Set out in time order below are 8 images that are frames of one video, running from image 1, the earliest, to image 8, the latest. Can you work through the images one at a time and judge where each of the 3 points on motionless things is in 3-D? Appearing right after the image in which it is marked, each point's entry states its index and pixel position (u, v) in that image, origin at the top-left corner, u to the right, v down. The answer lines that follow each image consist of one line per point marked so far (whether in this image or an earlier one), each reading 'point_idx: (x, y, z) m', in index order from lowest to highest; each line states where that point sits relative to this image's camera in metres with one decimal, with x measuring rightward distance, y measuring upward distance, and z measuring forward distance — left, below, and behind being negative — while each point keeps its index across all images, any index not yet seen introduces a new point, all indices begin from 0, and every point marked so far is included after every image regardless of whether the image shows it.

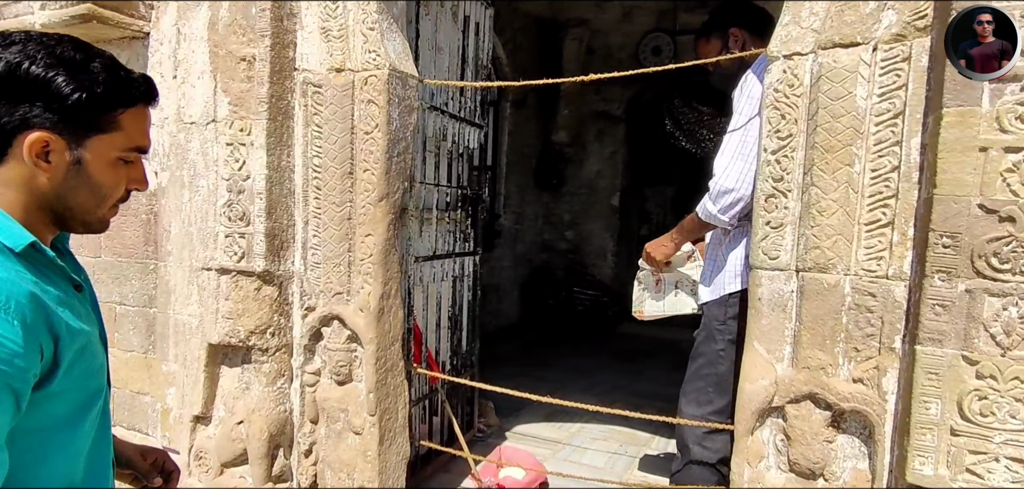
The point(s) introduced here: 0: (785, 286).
0: (+0.9, -0.1, +2.1) m
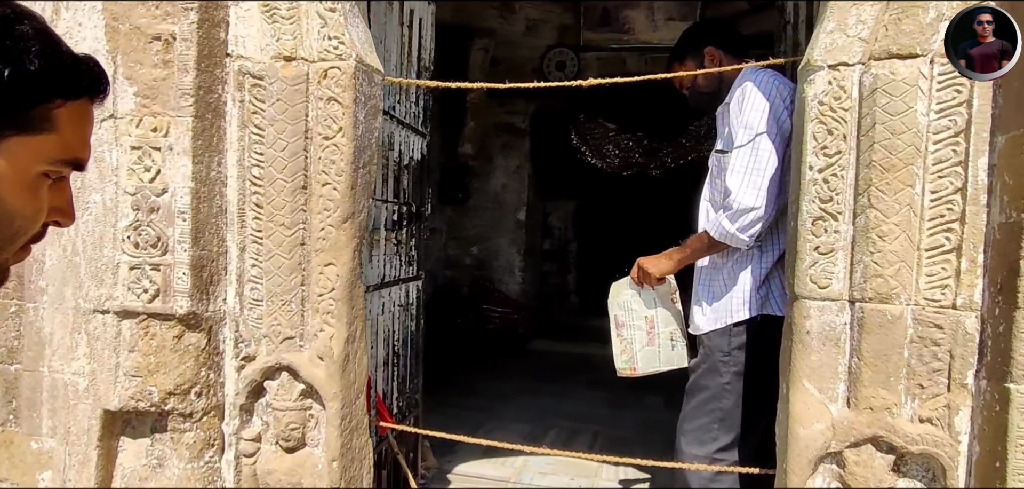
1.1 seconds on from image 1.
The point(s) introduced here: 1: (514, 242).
0: (+1.0, -0.2, +1.9) m
1: (0.0, +0.1, +6.4) m
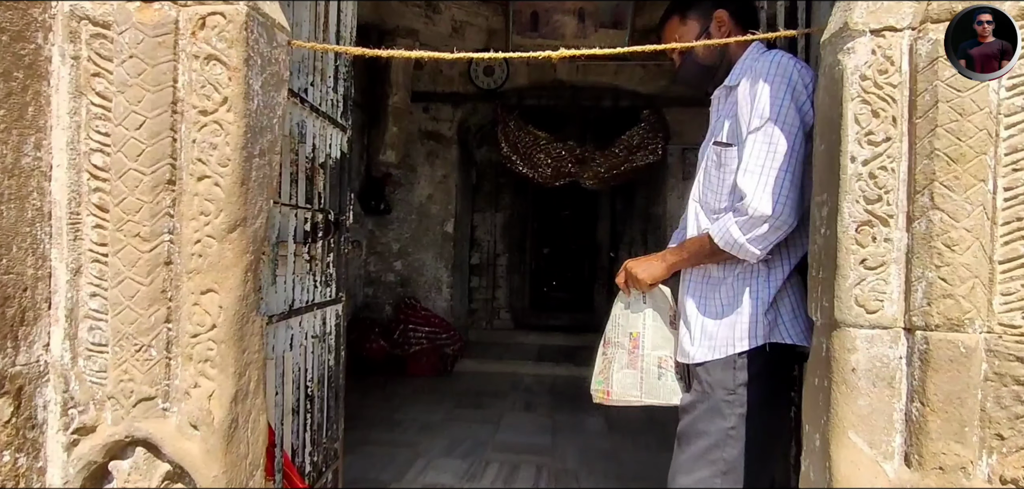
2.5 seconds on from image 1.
0: (+0.9, -0.3, +1.5) m
1: (-0.7, -0.1, +5.8) m
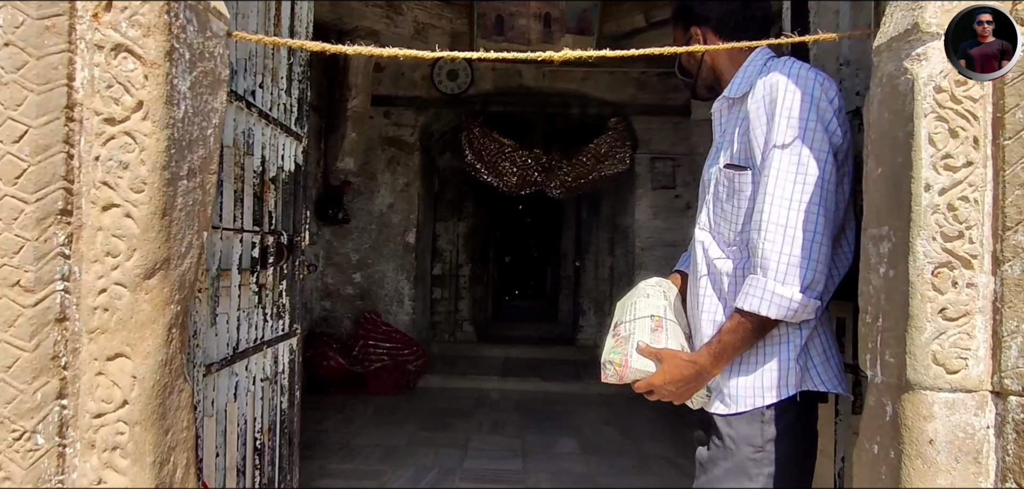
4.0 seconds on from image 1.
0: (+0.9, -0.3, +1.2) m
1: (-1.0, -0.2, +5.4) m
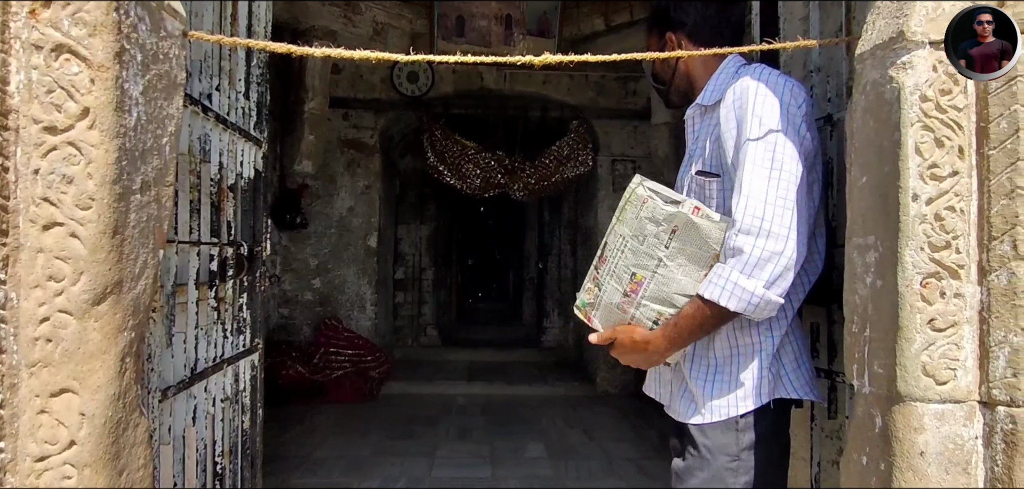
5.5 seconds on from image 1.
0: (+0.9, -0.4, +1.2) m
1: (-1.3, -0.2, +5.3) m
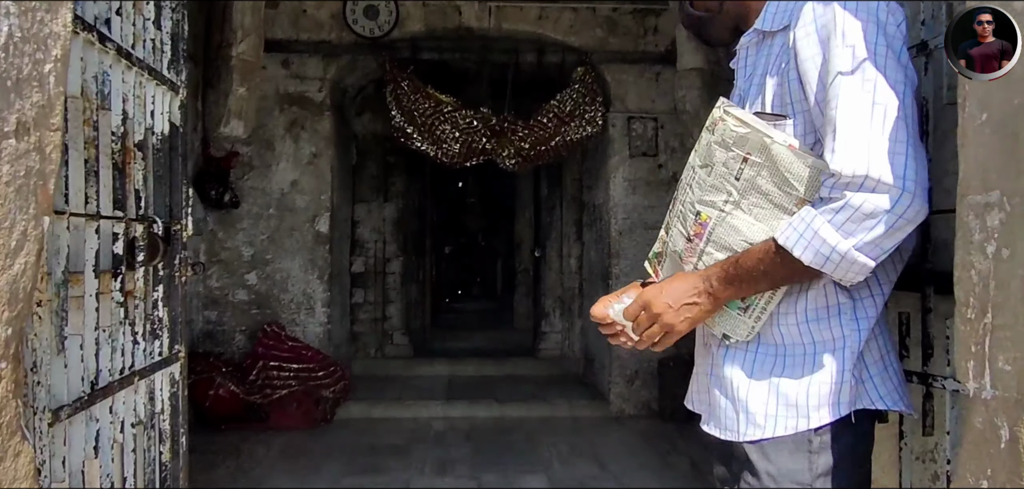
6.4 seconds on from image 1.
0: (+0.9, -0.3, +0.9) m
1: (-1.5, -0.2, +4.8) m
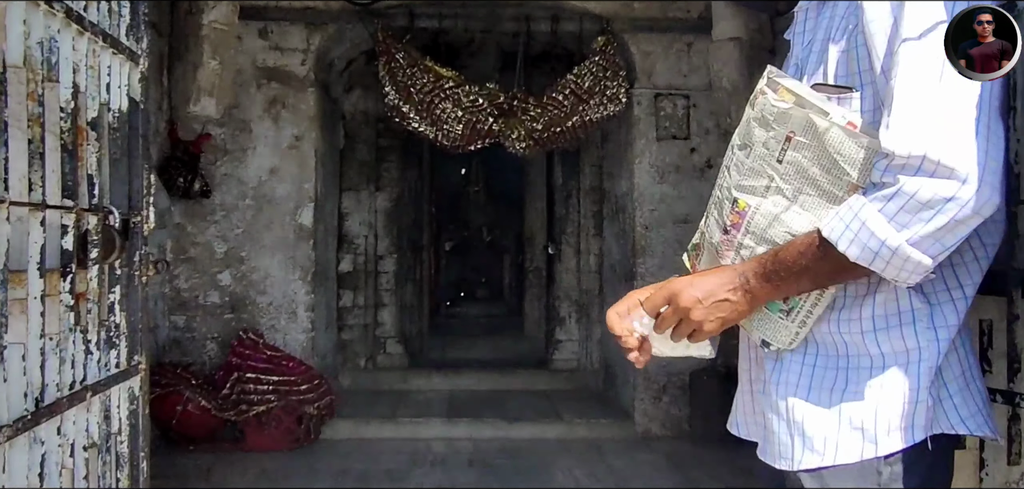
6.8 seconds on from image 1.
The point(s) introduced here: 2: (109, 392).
0: (+0.9, -0.3, +0.7) m
1: (-1.4, -0.2, +4.7) m
2: (-0.9, -0.4, +1.5) m
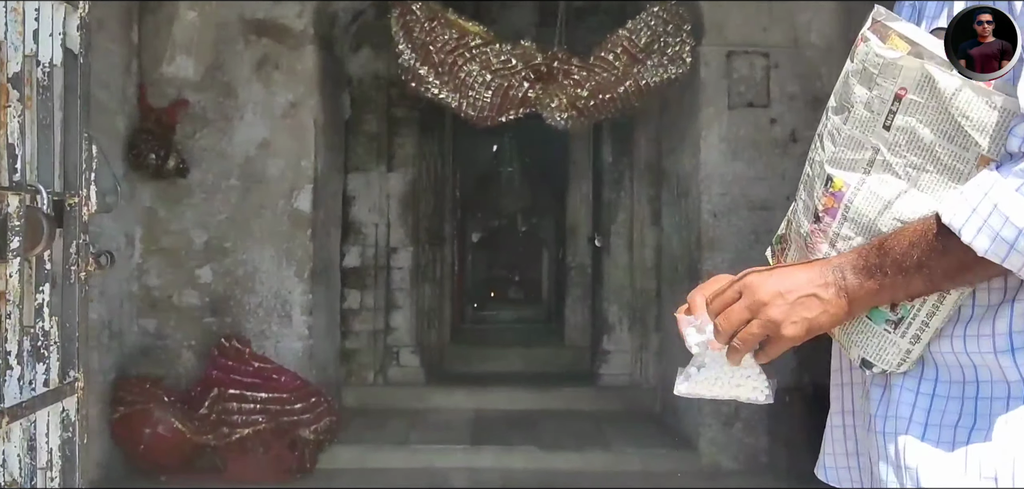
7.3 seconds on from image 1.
0: (+1.0, -0.3, +0.5) m
1: (-1.3, -0.2, +4.5) m
2: (-0.9, -0.3, +1.3) m
